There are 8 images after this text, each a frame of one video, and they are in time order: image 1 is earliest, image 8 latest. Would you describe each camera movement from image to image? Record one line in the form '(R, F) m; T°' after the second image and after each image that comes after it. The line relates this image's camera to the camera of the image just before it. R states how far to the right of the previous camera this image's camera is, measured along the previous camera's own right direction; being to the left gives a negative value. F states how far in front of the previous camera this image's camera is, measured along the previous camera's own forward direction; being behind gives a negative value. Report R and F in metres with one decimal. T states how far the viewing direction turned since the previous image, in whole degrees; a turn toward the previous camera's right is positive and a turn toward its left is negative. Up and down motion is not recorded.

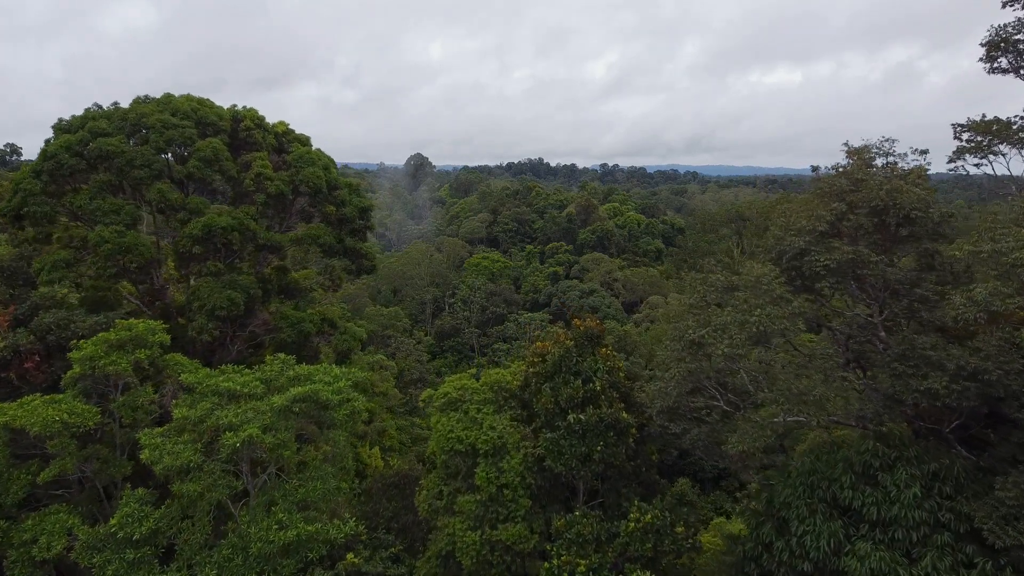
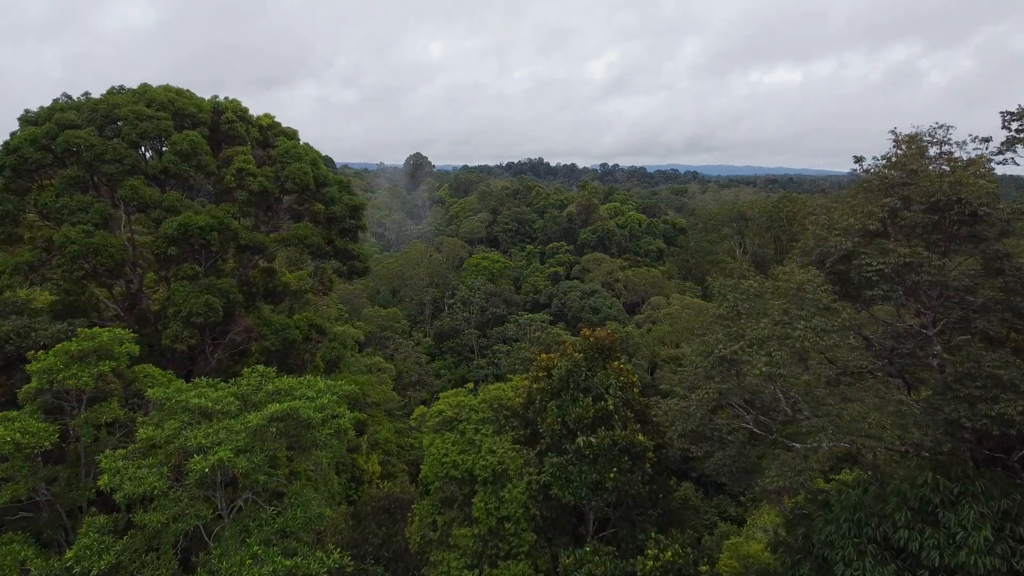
(0.0, +0.8) m; 0°
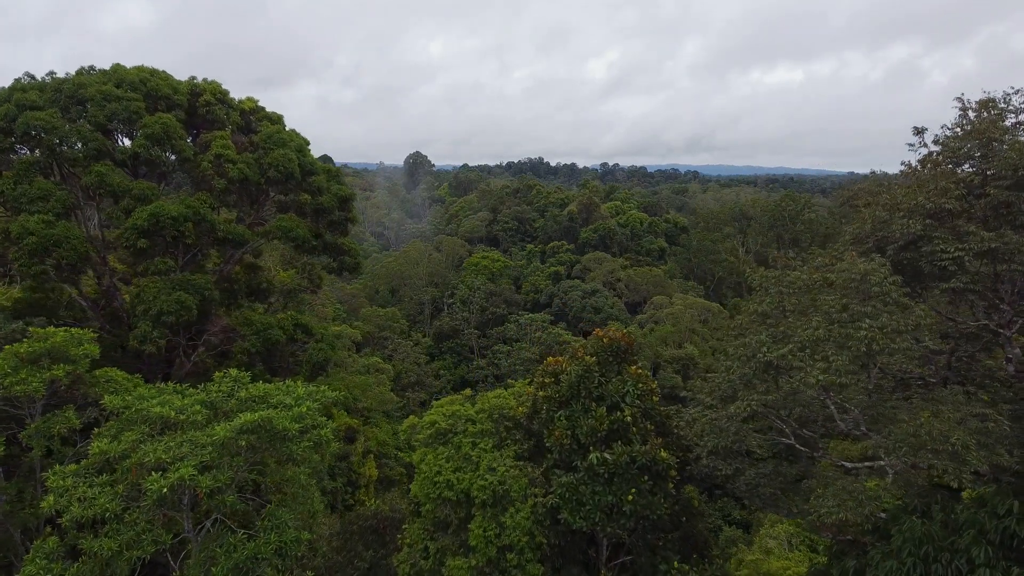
(0.0, +0.9) m; 0°
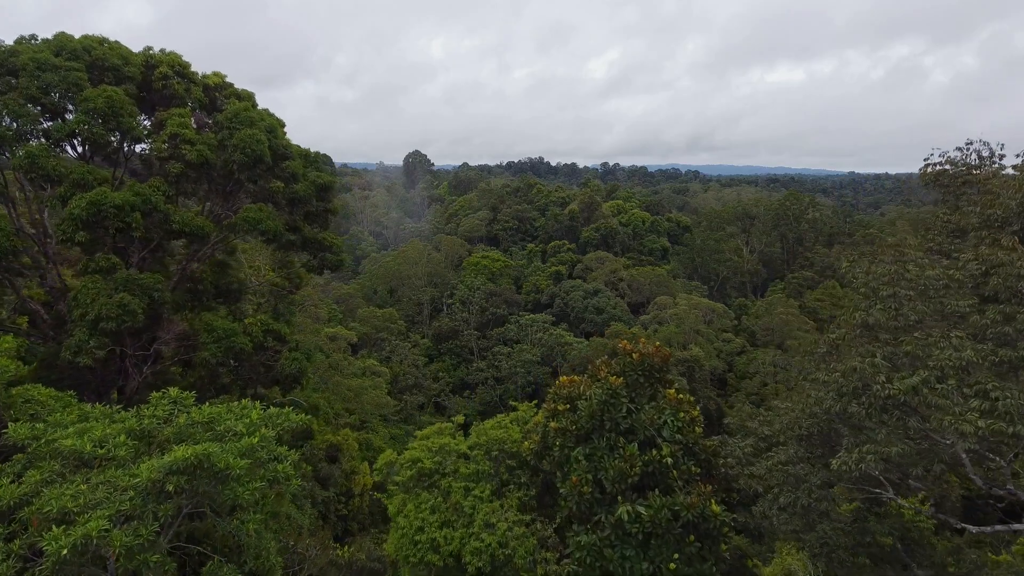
(0.0, +1.3) m; 0°
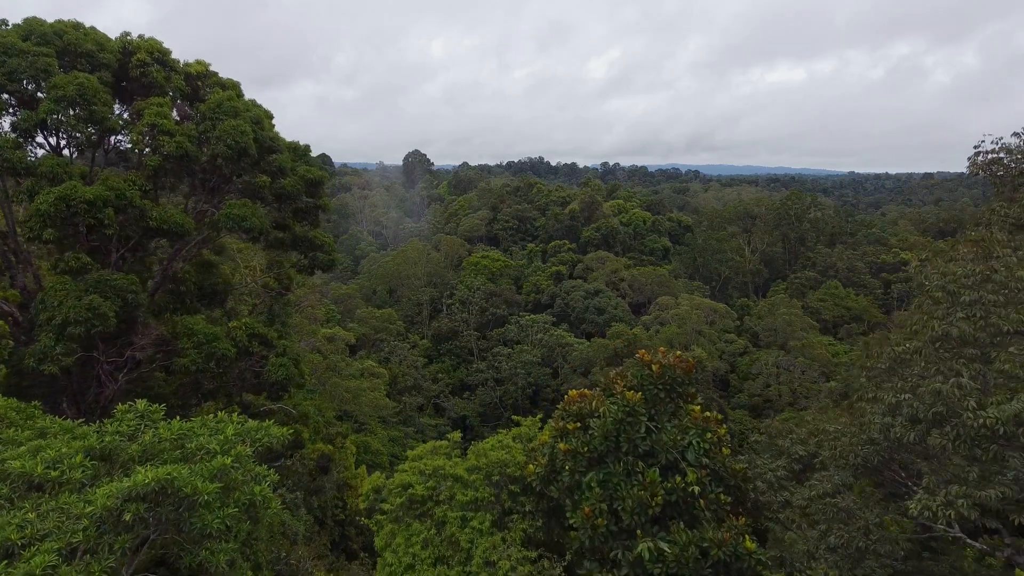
(0.0, +0.6) m; 0°
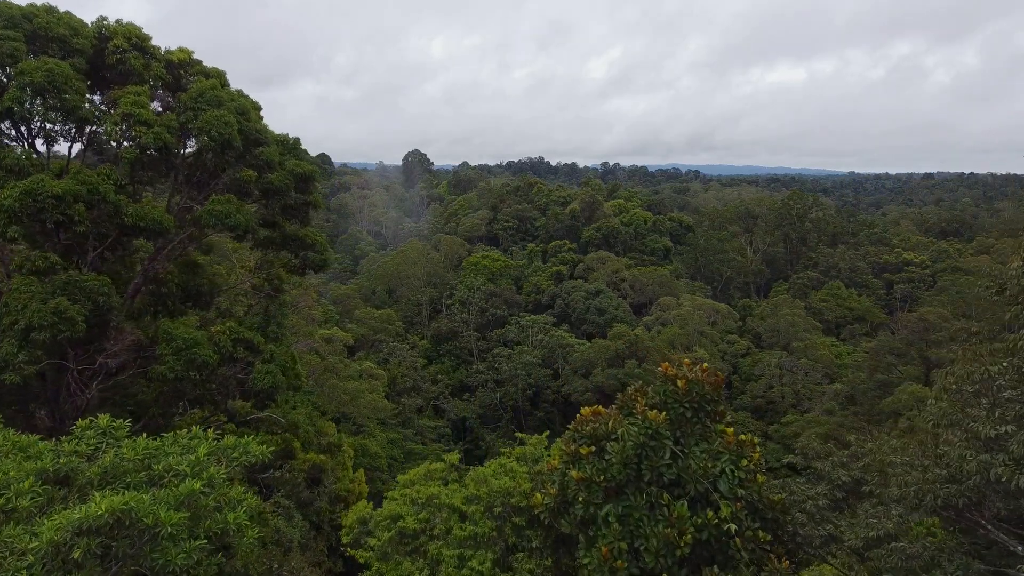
(0.0, +0.5) m; 0°
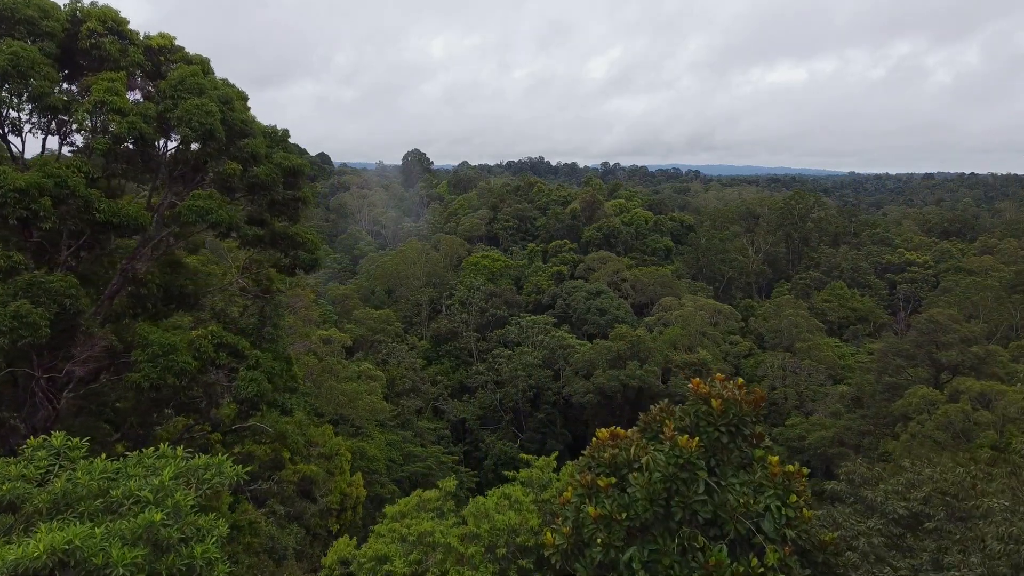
(0.0, +0.5) m; 0°
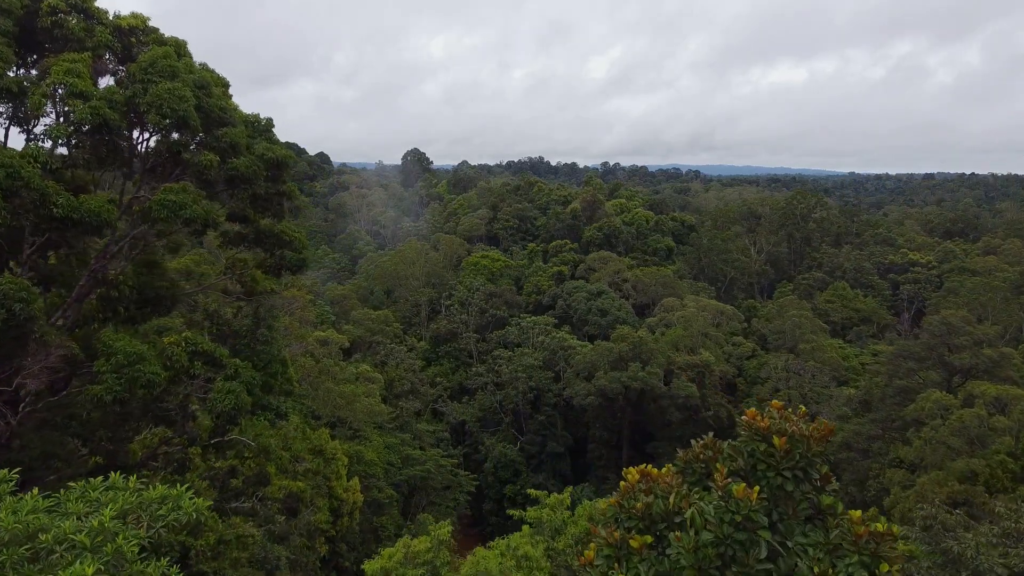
(0.0, +0.7) m; 0°
